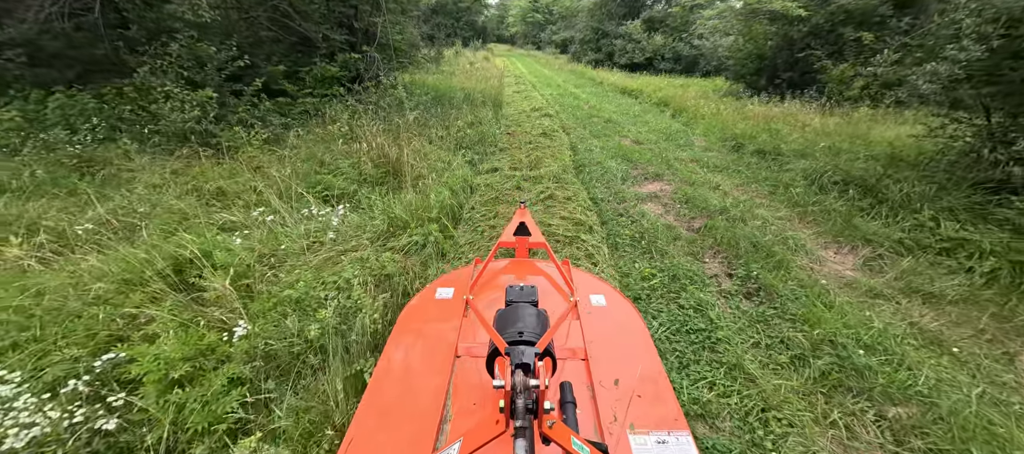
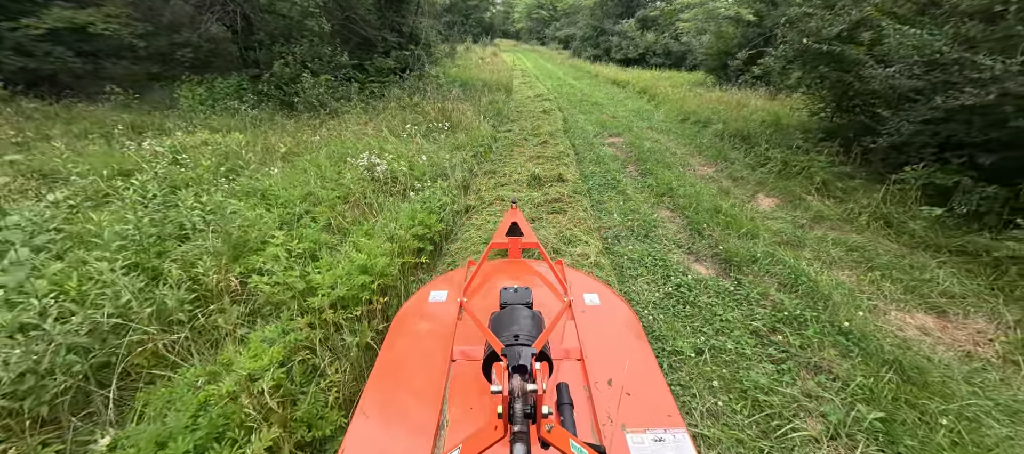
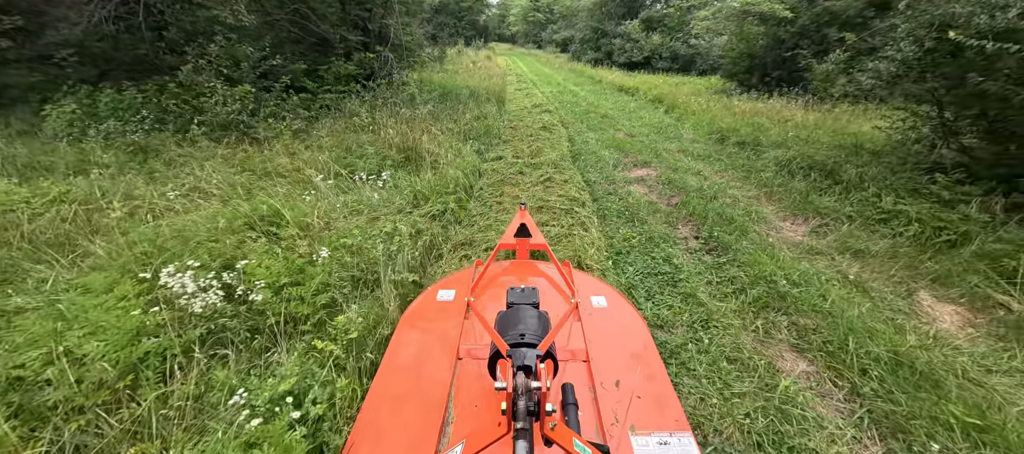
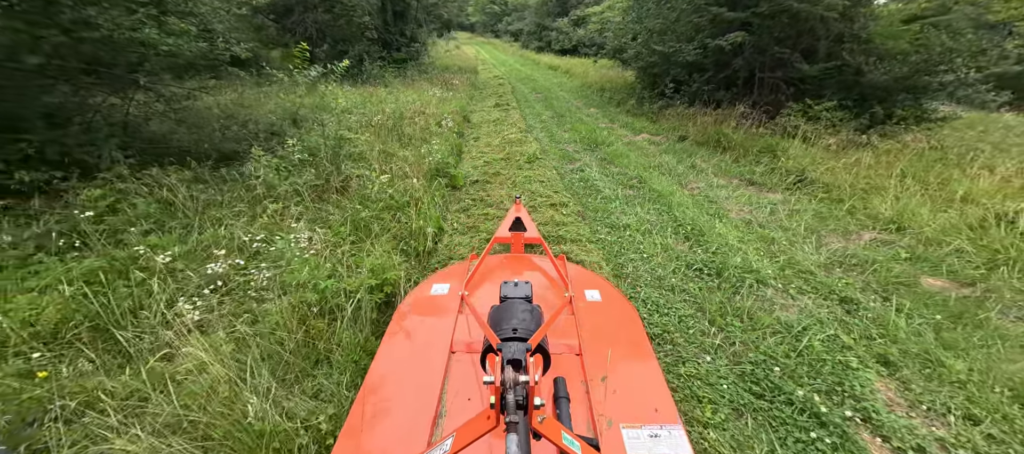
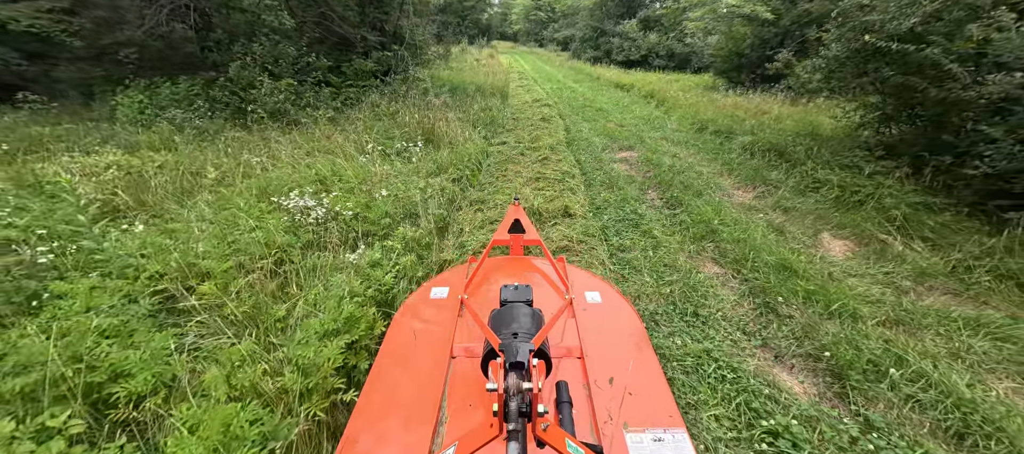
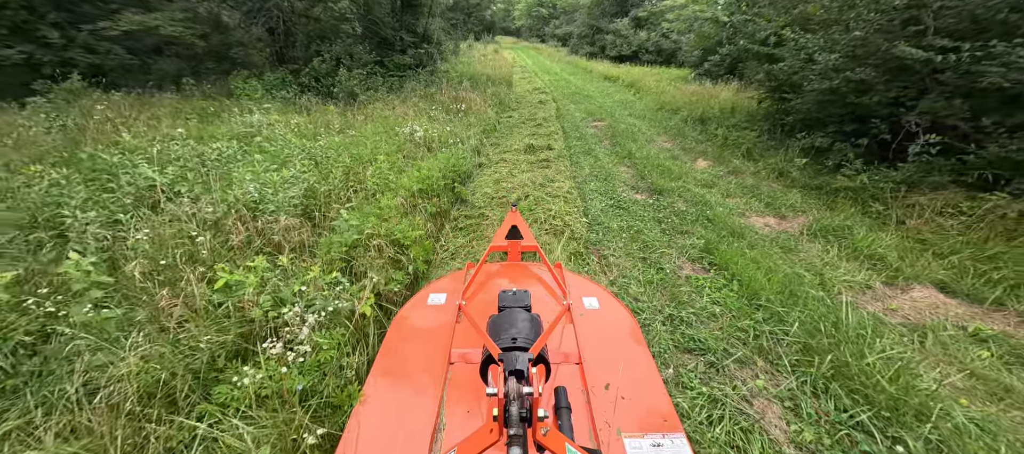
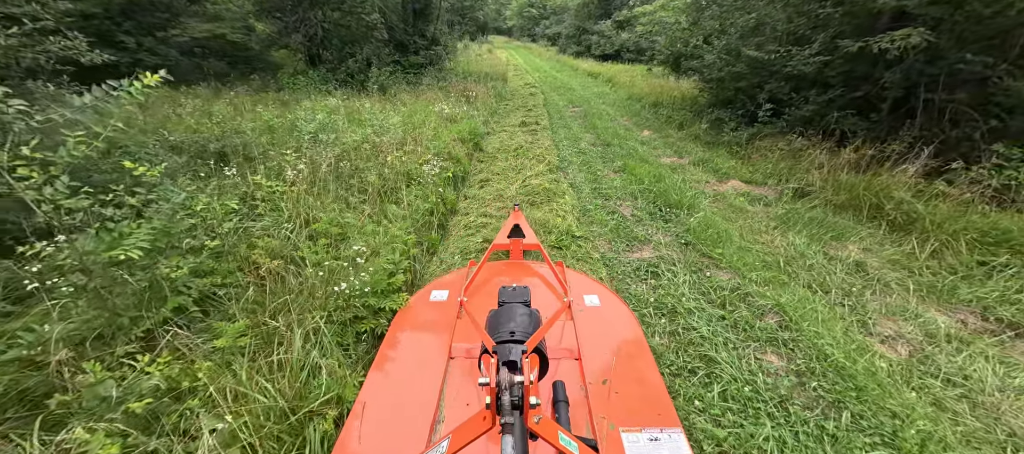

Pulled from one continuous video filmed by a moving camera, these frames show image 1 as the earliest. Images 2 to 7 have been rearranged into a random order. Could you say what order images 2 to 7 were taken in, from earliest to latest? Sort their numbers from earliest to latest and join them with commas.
3, 5, 2, 6, 7, 4
